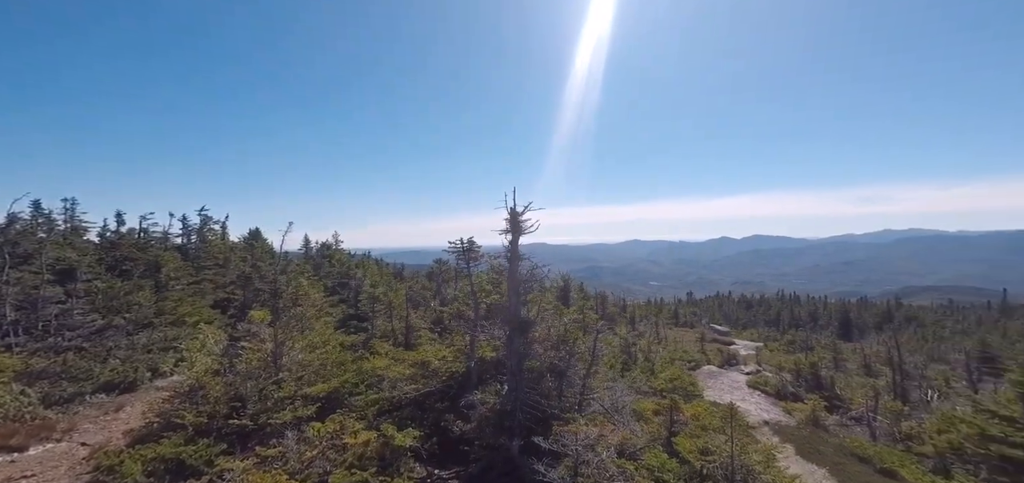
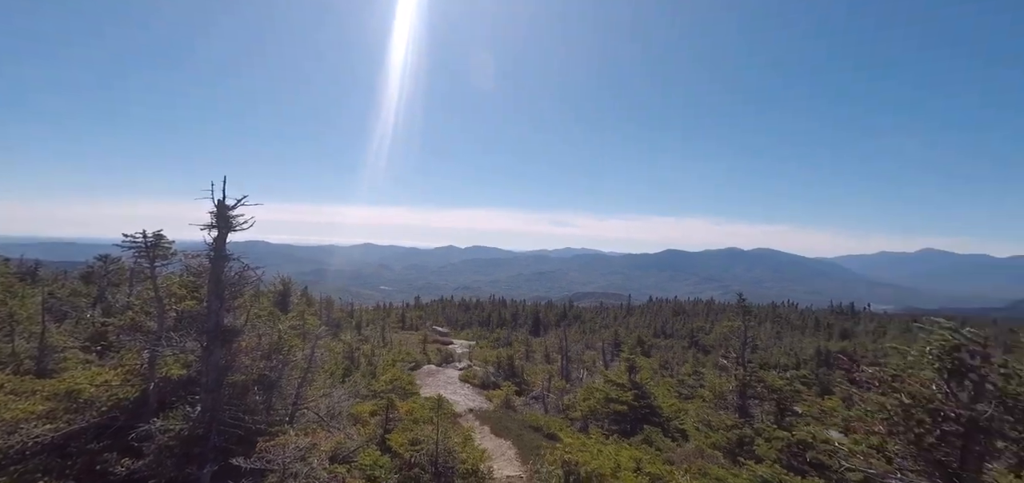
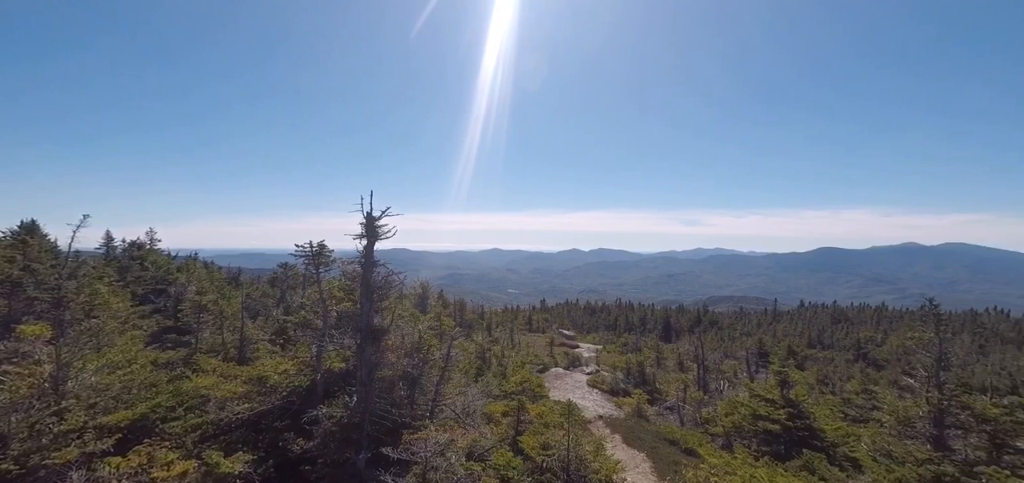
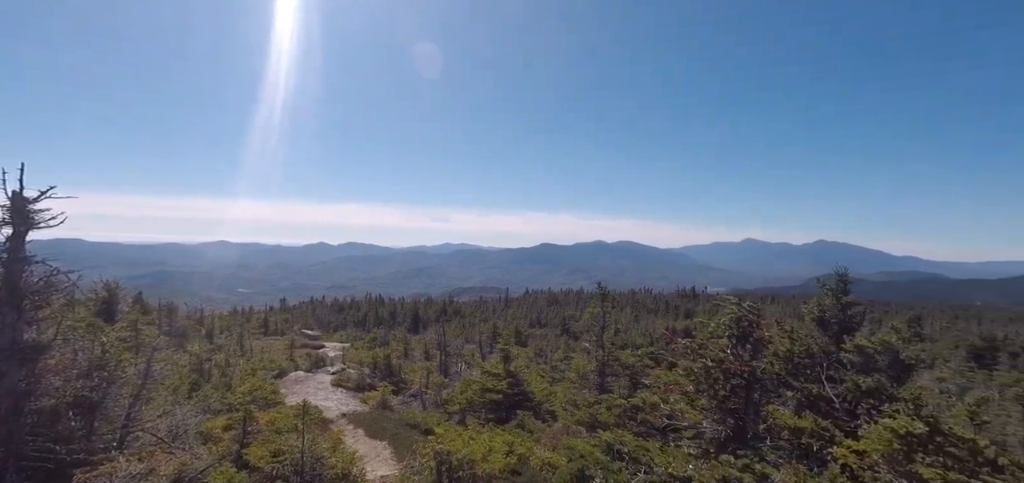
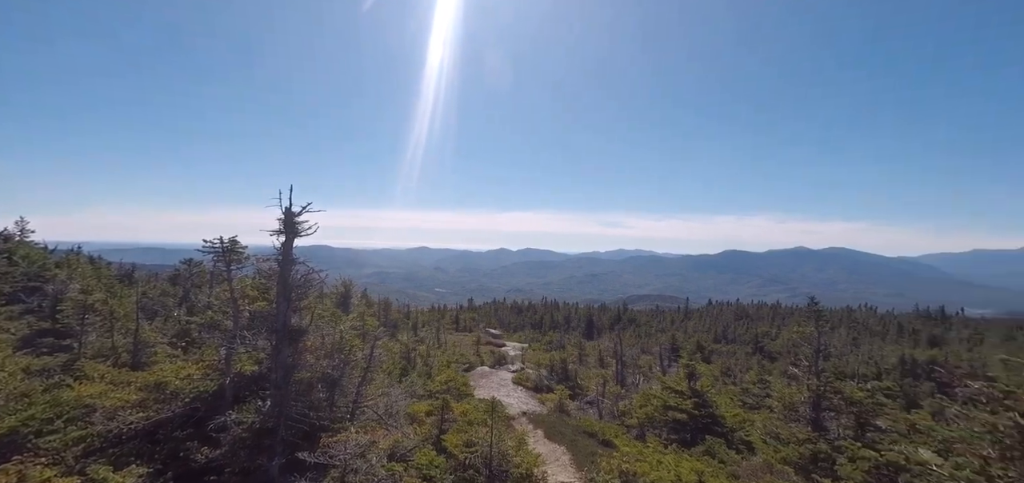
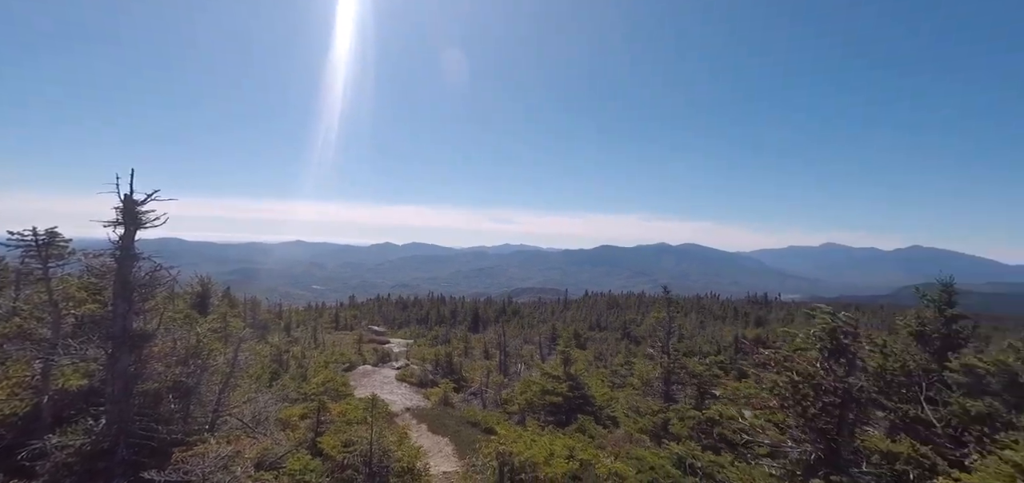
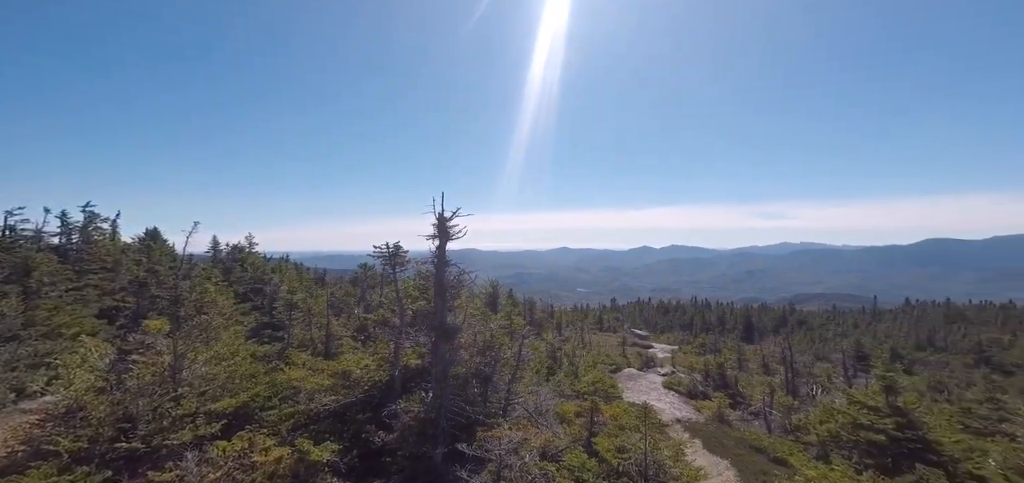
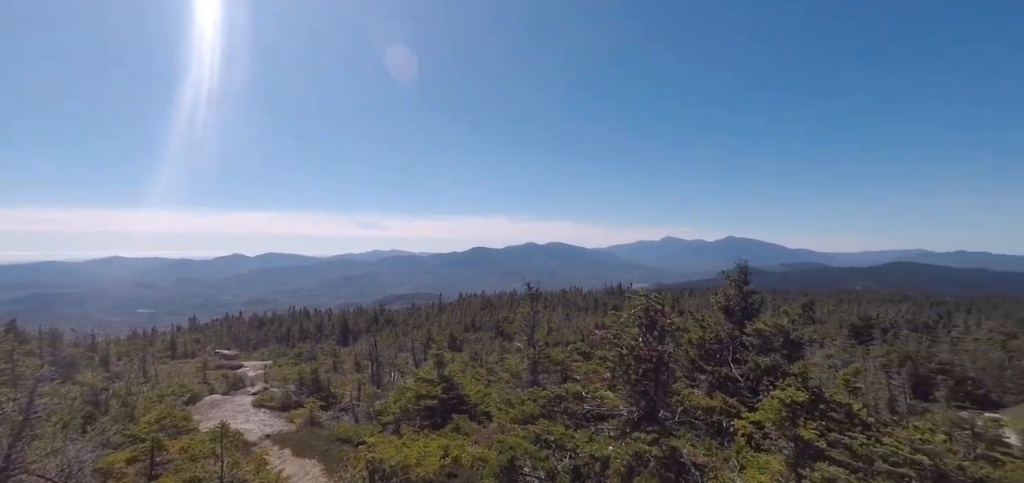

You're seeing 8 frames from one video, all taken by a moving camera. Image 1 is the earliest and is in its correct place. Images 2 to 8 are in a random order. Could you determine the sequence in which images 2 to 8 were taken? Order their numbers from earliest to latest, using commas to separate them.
7, 3, 5, 2, 6, 4, 8
